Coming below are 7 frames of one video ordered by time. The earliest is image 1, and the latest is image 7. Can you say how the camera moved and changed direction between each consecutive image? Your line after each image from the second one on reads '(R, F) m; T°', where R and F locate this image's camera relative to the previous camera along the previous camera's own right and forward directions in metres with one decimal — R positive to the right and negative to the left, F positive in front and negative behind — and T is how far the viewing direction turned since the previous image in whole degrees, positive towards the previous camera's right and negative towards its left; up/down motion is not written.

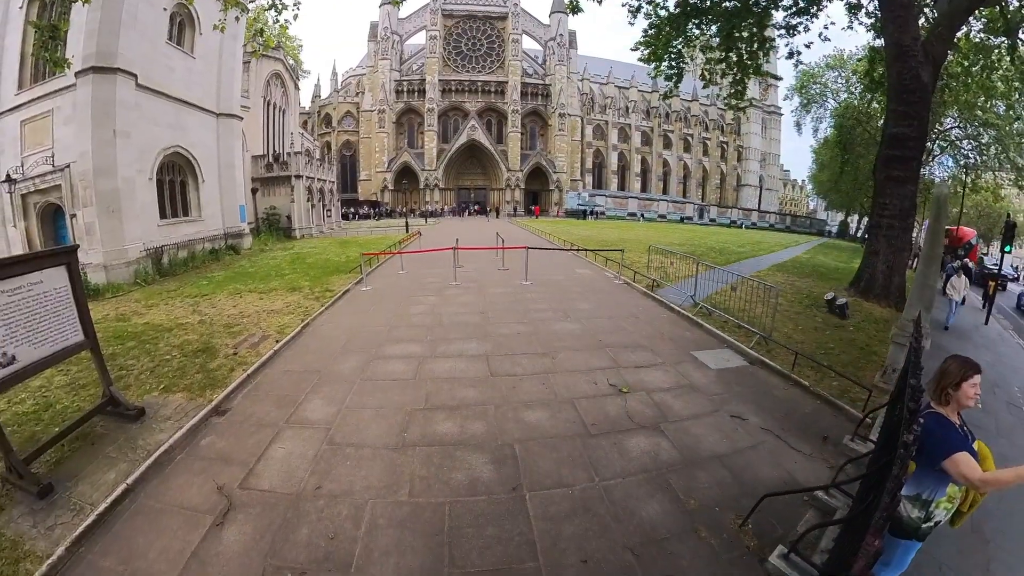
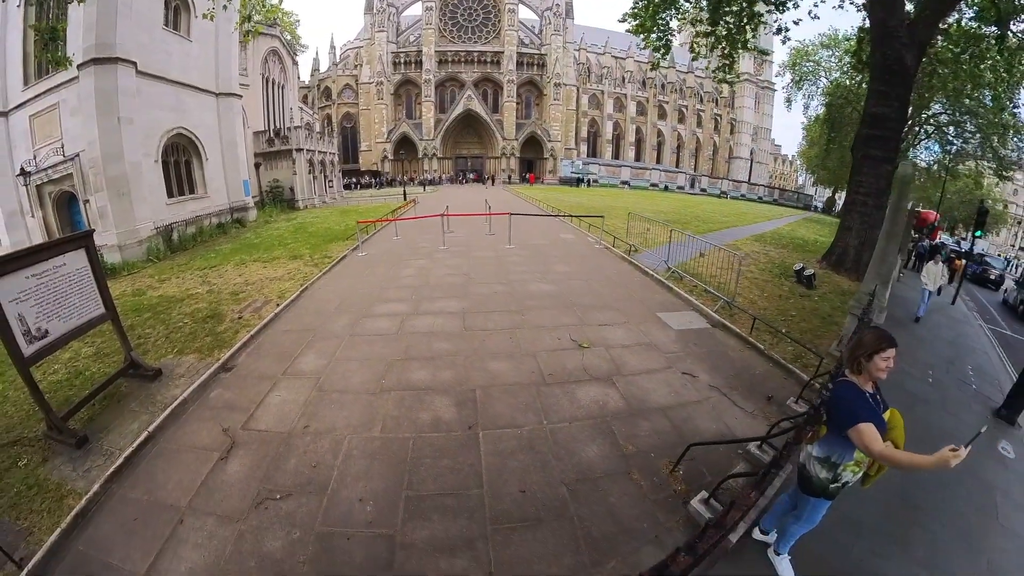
(+0.5, -0.4) m; -1°
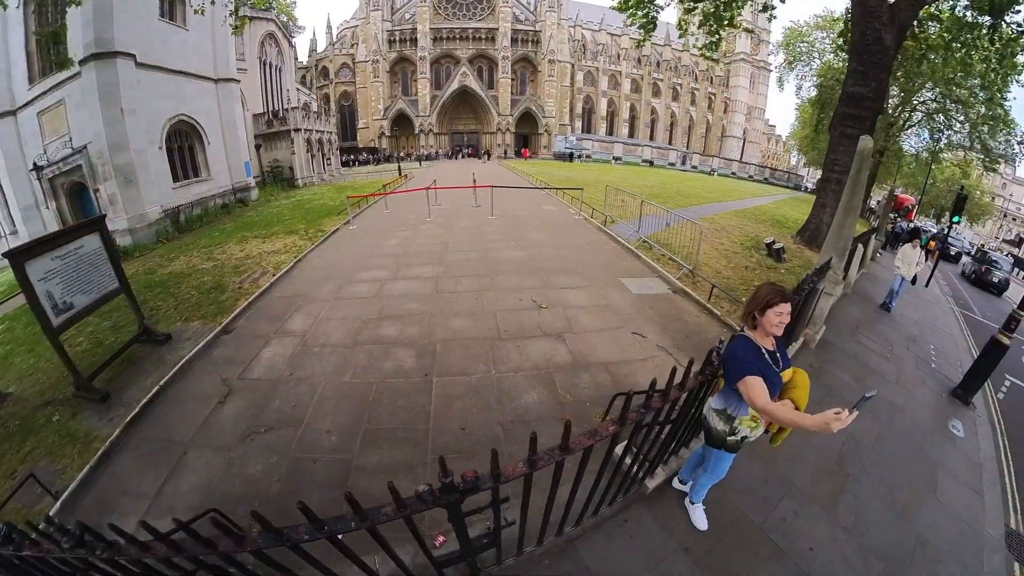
(+0.5, -0.5) m; -1°
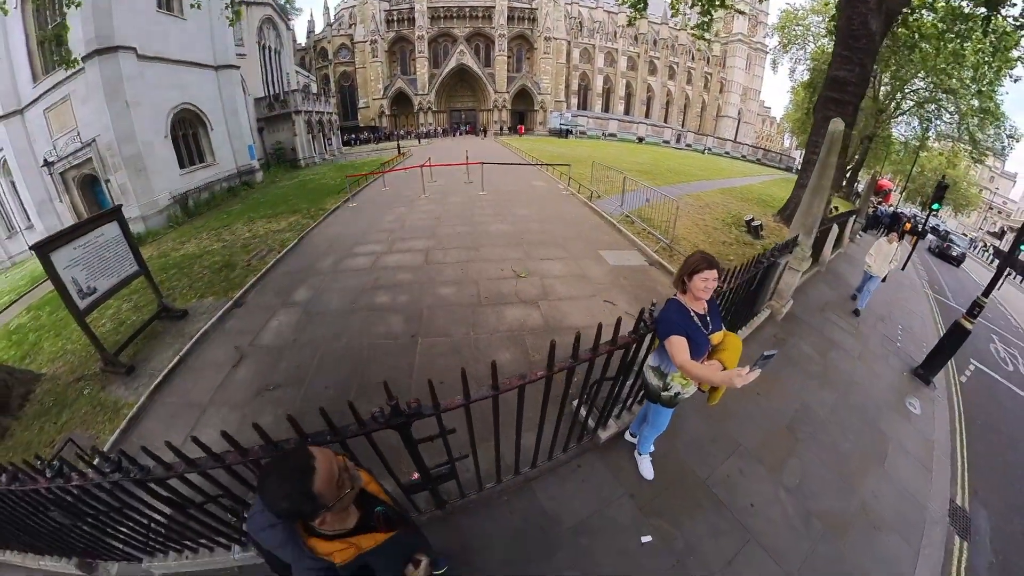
(+0.3, -0.5) m; -1°
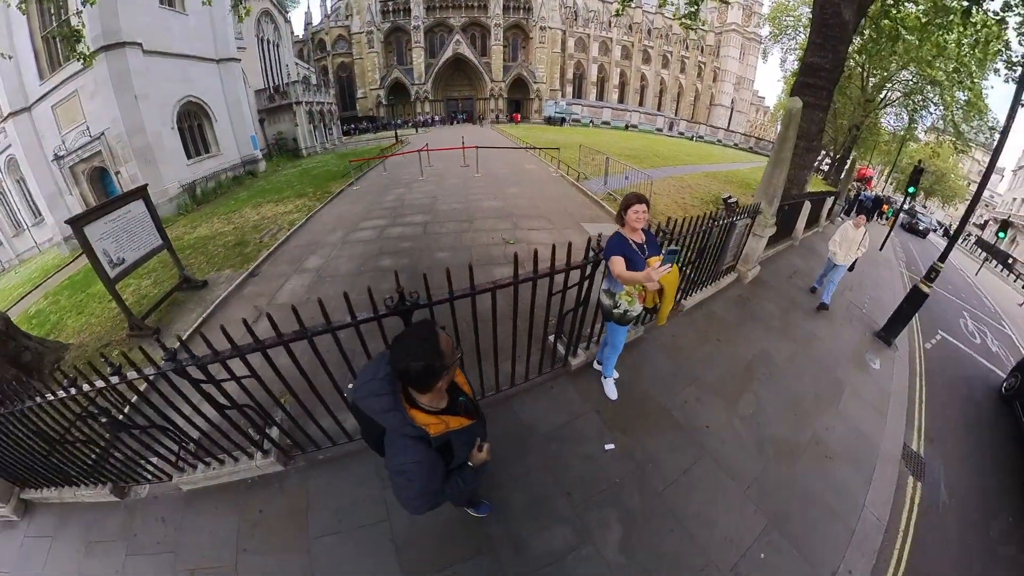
(+0.1, -0.6) m; 0°
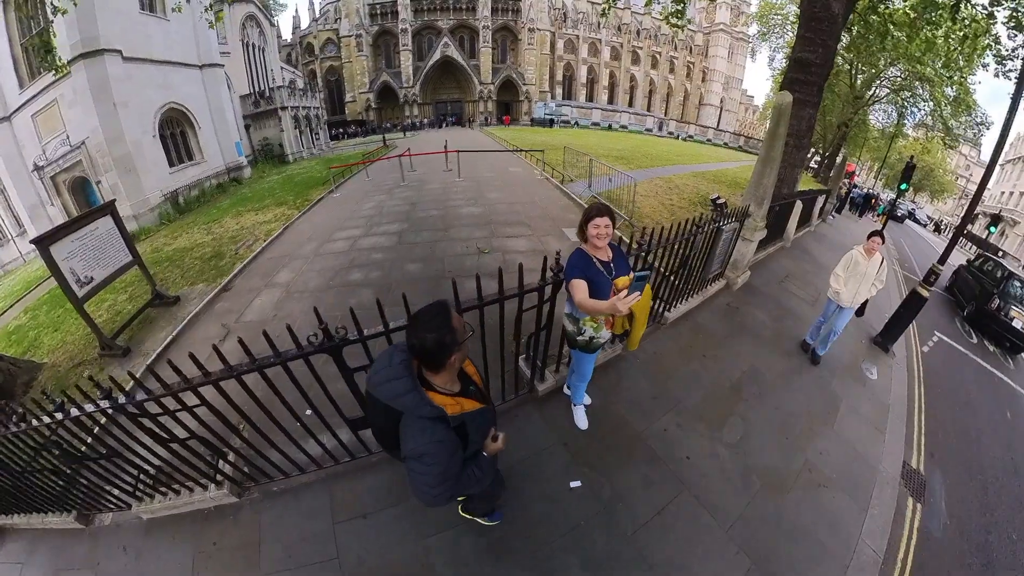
(+0.3, +0.2) m; 0°
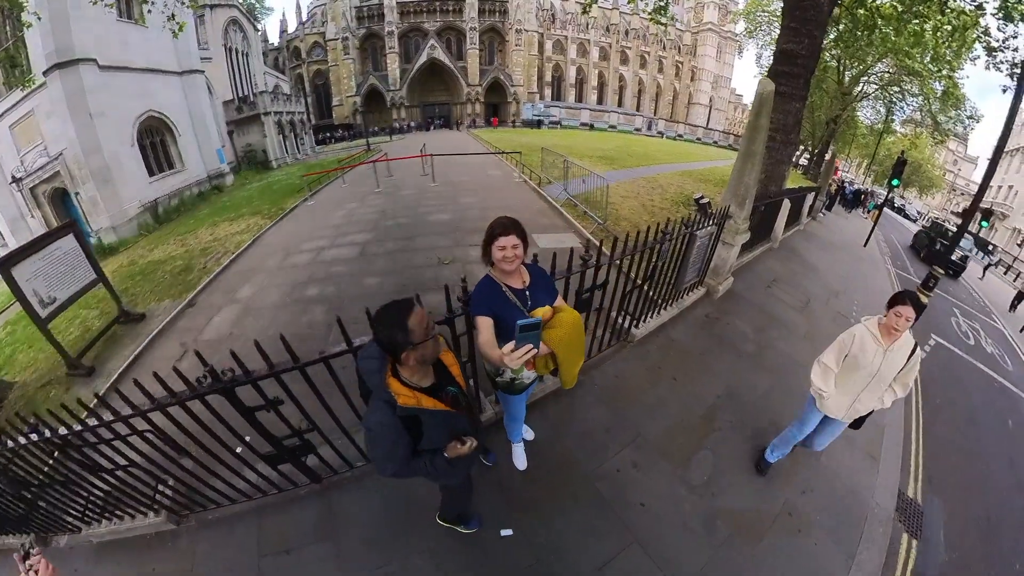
(+0.4, +0.3) m; 0°
